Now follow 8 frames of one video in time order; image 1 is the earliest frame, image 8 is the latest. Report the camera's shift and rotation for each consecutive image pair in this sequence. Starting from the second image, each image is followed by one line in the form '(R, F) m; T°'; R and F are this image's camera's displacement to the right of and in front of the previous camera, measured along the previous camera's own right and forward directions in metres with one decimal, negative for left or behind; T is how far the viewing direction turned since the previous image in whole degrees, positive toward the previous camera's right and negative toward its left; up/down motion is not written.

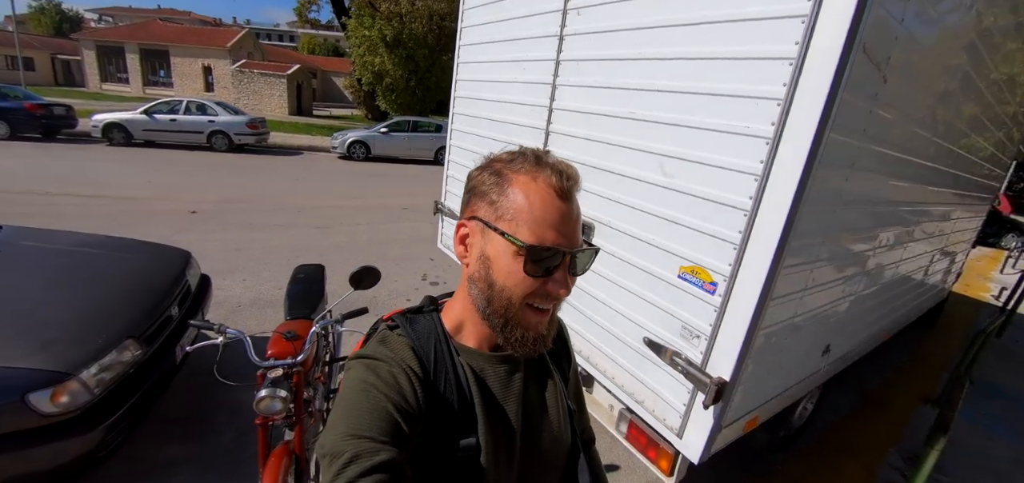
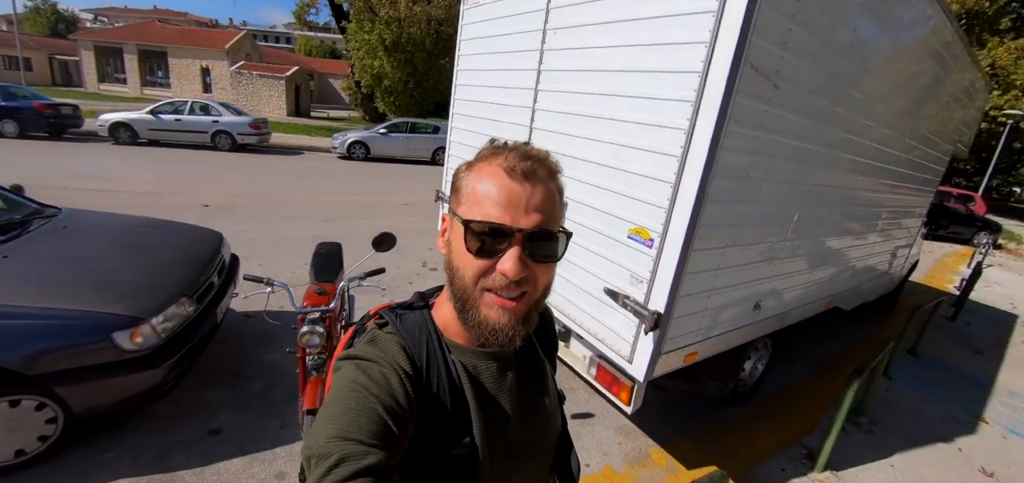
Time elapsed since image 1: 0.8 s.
(0.0, -0.5) m; +1°
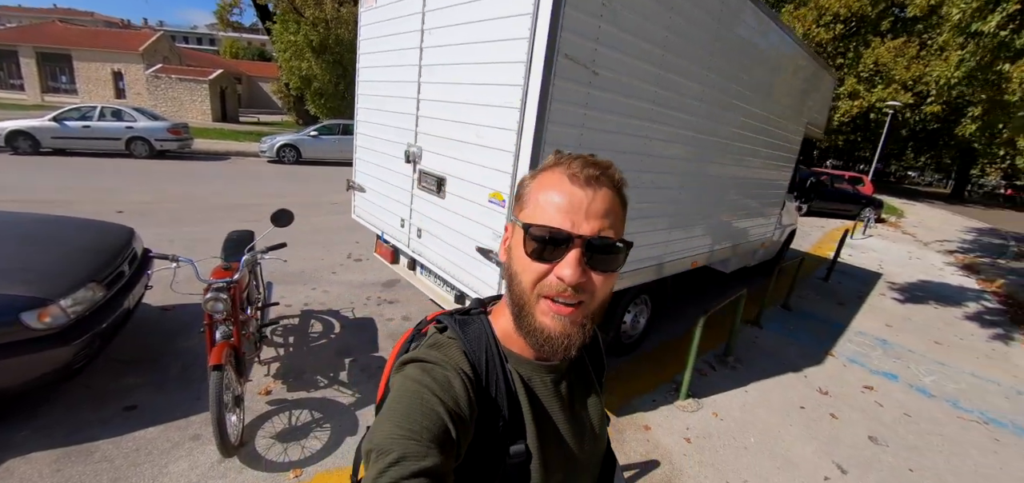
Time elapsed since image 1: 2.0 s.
(+0.4, -0.4) m; +6°
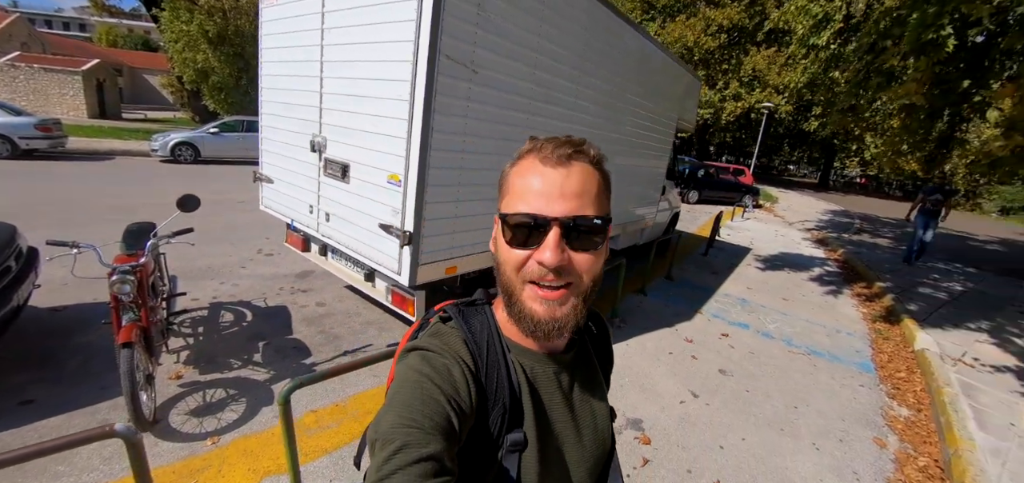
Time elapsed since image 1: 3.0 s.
(+0.2, -0.5) m; +10°
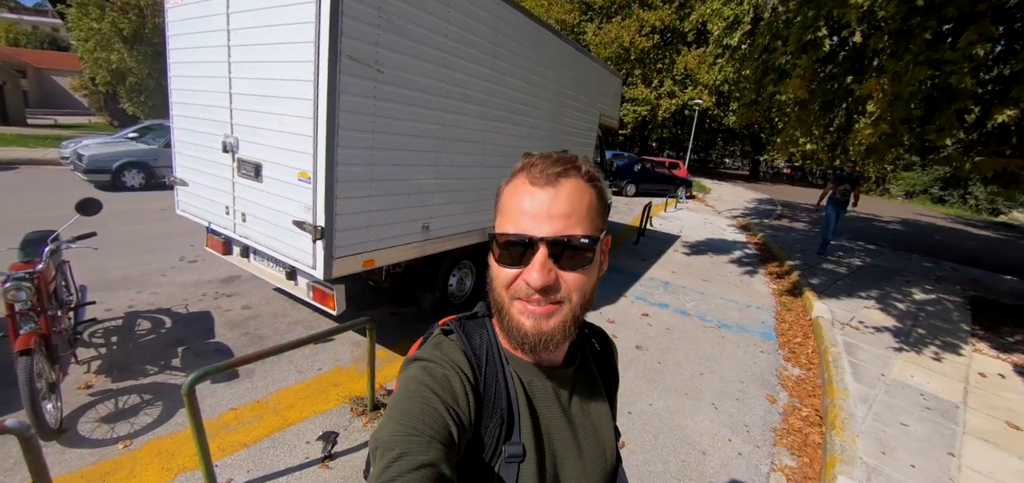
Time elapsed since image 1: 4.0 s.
(+0.3, -0.2) m; +6°
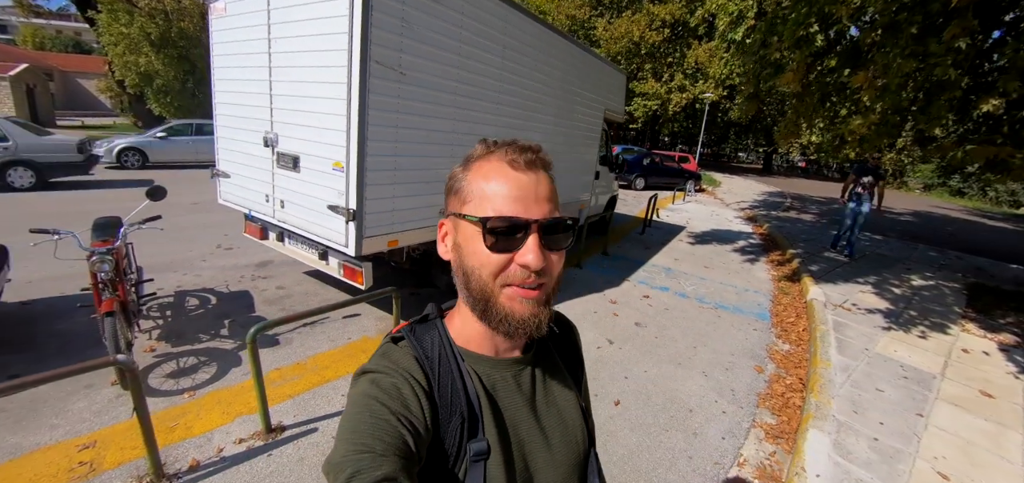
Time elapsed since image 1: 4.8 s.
(0.0, -0.4) m; -1°
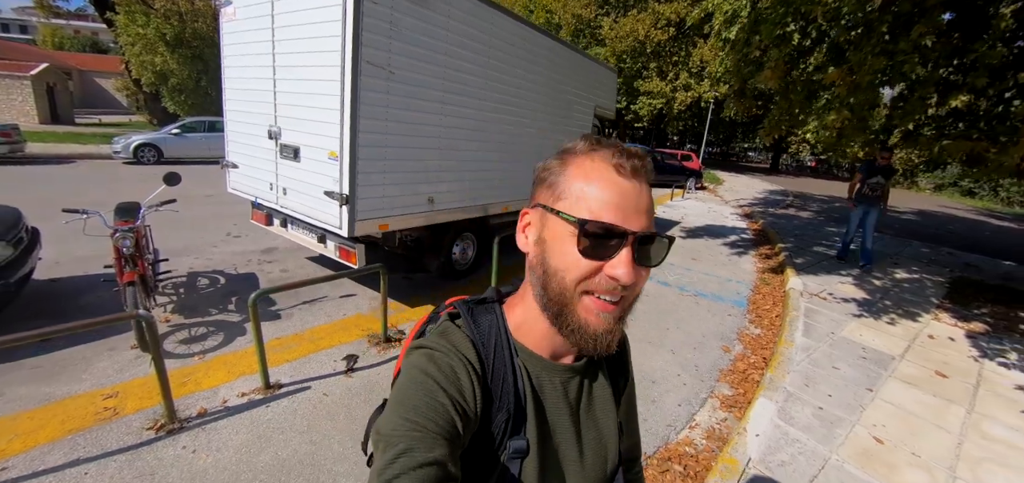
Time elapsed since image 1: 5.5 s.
(+0.3, -0.3) m; -1°
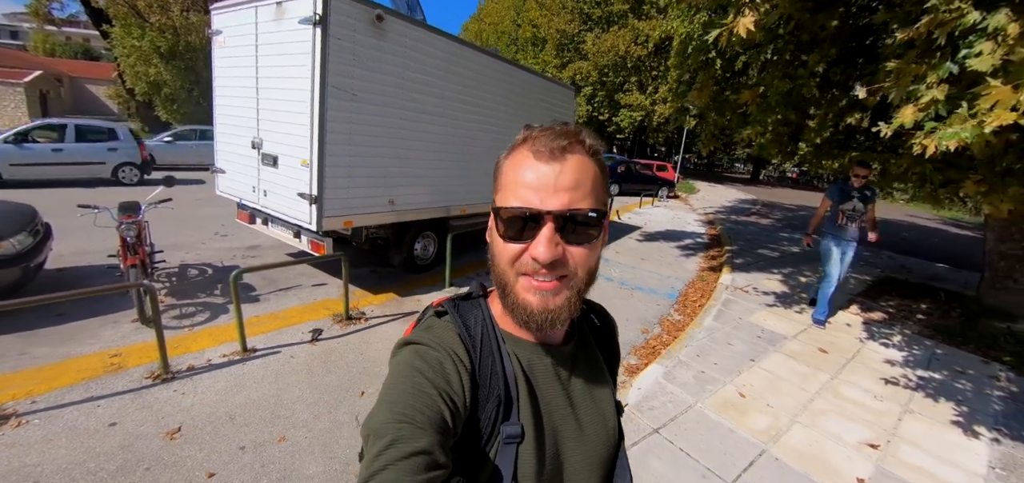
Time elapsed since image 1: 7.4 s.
(+0.6, -0.7) m; +1°
